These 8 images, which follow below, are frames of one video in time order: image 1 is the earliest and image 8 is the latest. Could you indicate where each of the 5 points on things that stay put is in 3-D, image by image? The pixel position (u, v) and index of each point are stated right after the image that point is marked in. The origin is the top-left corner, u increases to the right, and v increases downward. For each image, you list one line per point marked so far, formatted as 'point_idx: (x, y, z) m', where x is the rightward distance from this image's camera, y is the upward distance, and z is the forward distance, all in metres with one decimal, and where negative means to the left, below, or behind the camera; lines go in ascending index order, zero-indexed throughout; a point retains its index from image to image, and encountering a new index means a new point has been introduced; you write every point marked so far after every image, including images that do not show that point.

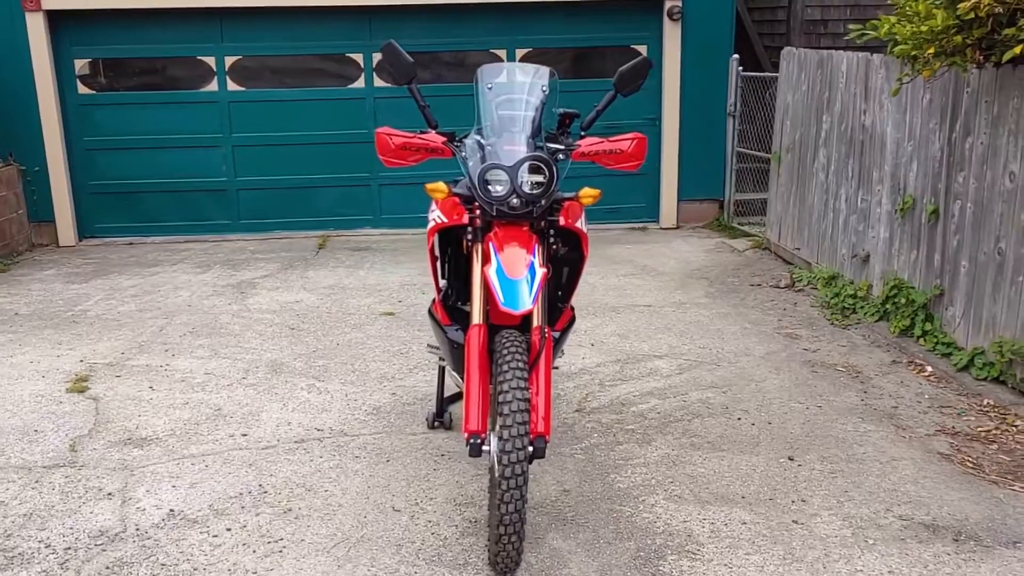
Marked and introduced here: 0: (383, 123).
0: (-1.3, +1.5, +8.5) m
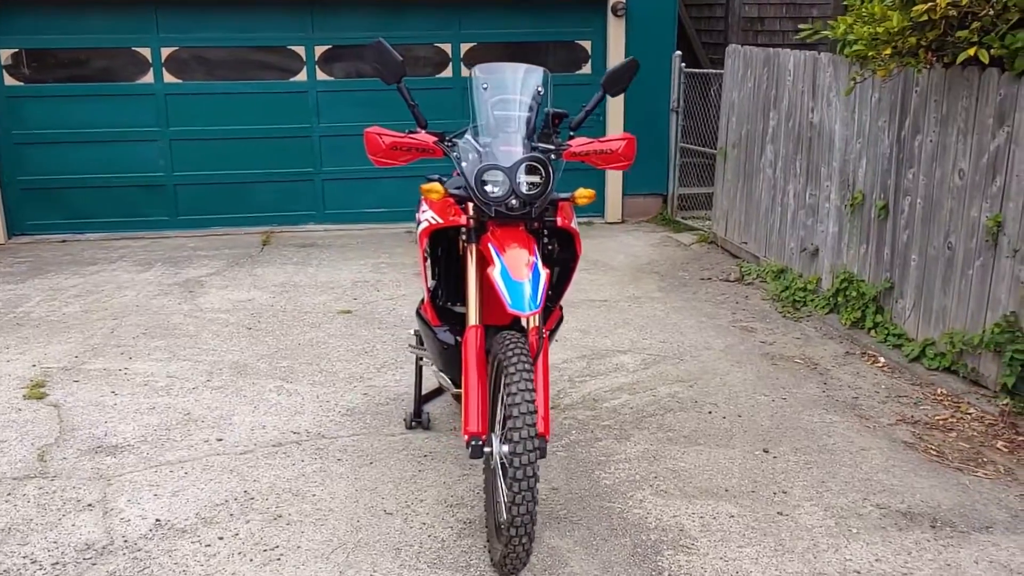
0: (-1.7, +1.5, +8.4) m
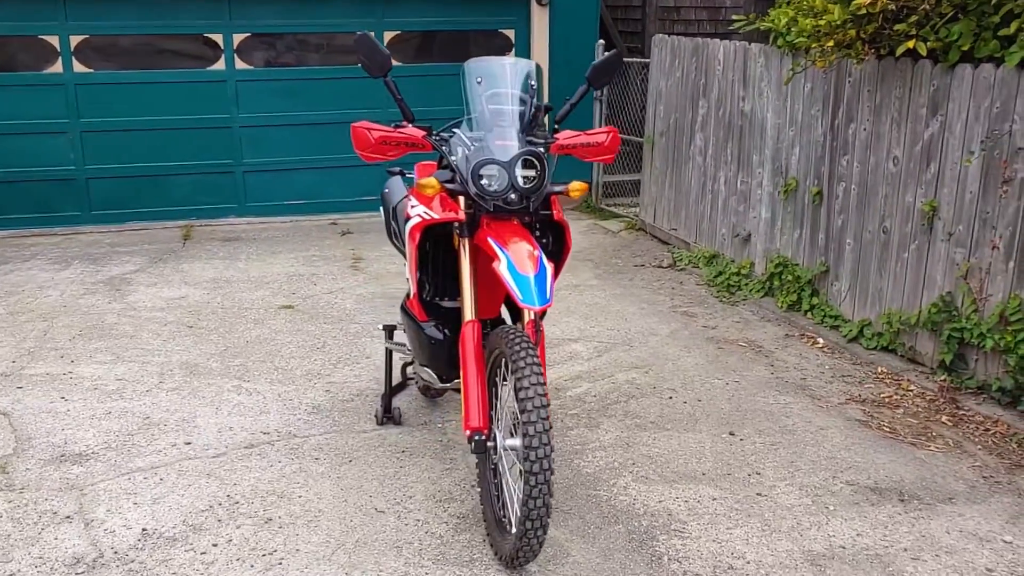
0: (-2.3, +1.6, +8.1) m
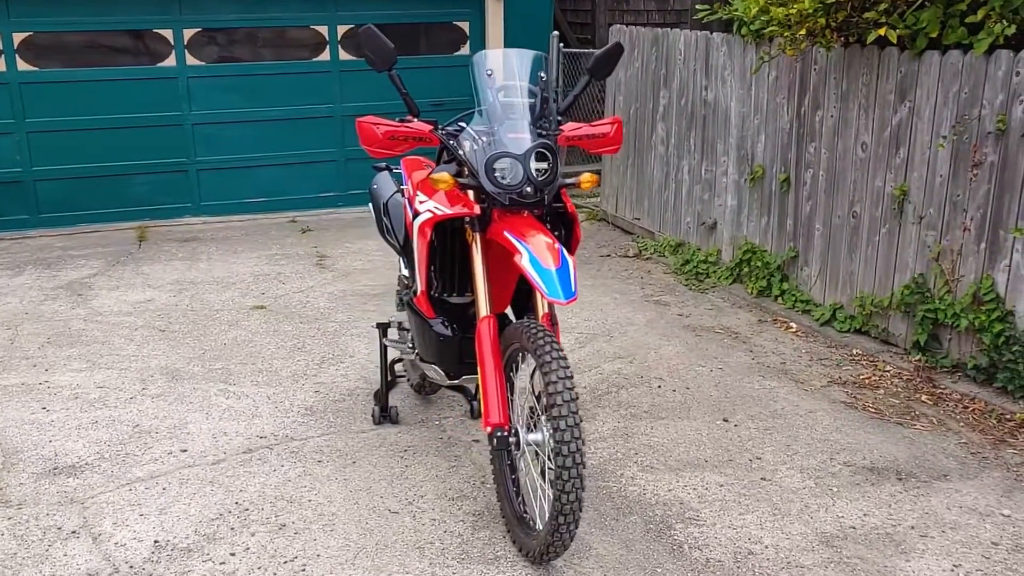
0: (-2.7, +1.6, +7.9) m
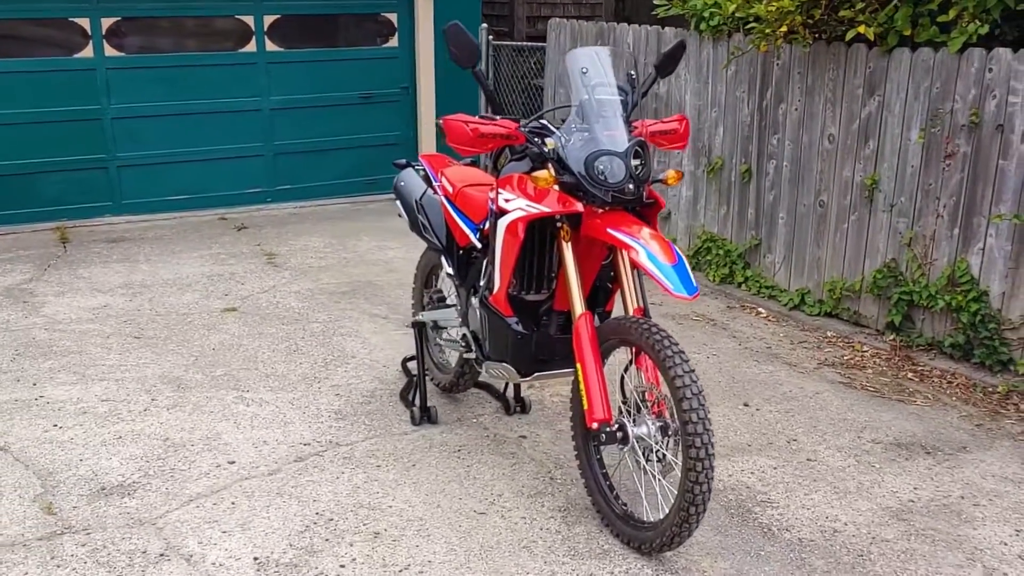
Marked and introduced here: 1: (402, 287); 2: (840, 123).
0: (-3.1, +1.6, +7.6) m
1: (-0.8, 0.0, +6.3) m
2: (+1.9, +1.0, +5.4) m
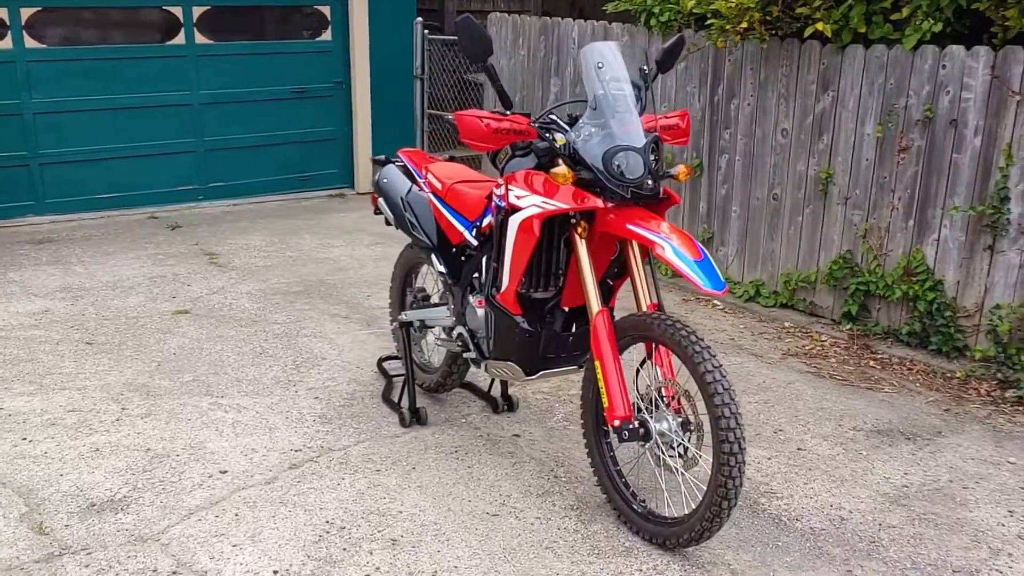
0: (-3.5, +1.5, +7.2) m
1: (-1.1, 0.0, +6.2) m
2: (+1.7, +1.0, +5.5) m
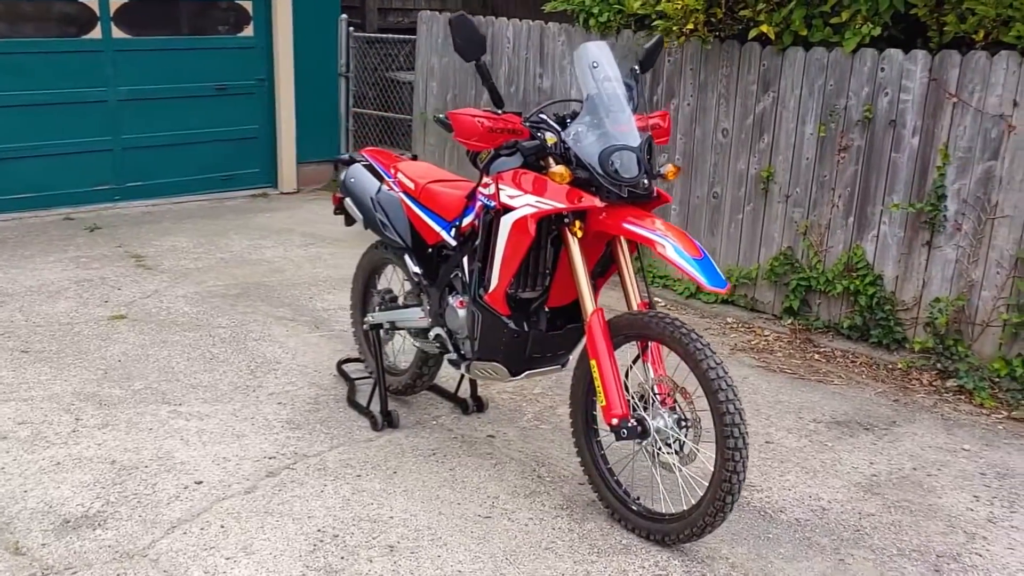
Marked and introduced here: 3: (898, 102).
0: (-4.0, +1.5, +6.8) m
1: (-1.4, 0.0, +6.1) m
2: (+1.4, +1.0, +5.6) m
3: (+2.0, +1.0, +4.7) m
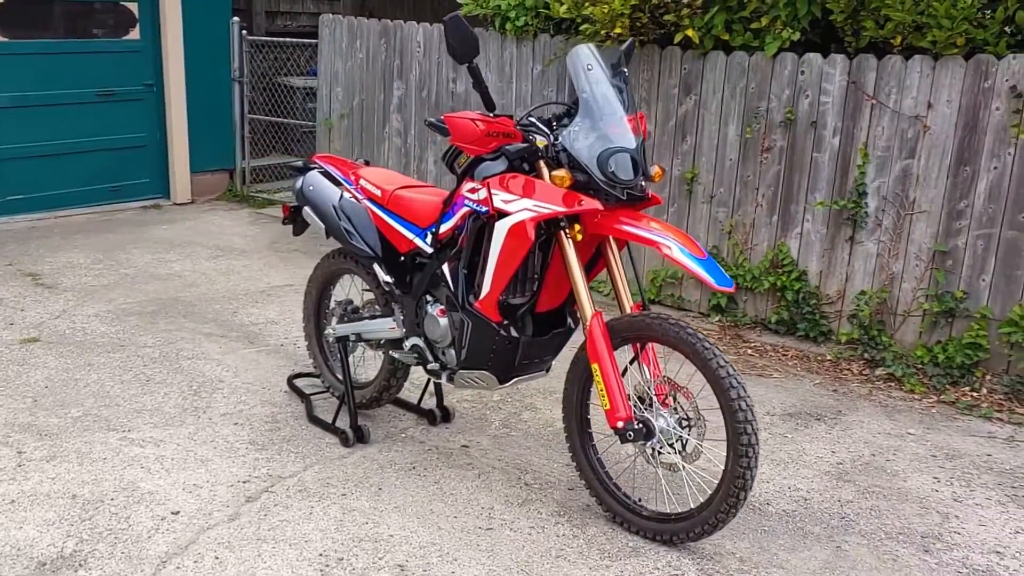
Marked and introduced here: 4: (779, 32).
0: (-4.6, +1.3, +6.2) m
1: (-1.9, -0.1, +5.8) m
2: (+0.9, +1.0, +5.7) m
3: (+1.6, +1.0, +5.0) m
4: (+1.5, +1.4, +5.1) m
